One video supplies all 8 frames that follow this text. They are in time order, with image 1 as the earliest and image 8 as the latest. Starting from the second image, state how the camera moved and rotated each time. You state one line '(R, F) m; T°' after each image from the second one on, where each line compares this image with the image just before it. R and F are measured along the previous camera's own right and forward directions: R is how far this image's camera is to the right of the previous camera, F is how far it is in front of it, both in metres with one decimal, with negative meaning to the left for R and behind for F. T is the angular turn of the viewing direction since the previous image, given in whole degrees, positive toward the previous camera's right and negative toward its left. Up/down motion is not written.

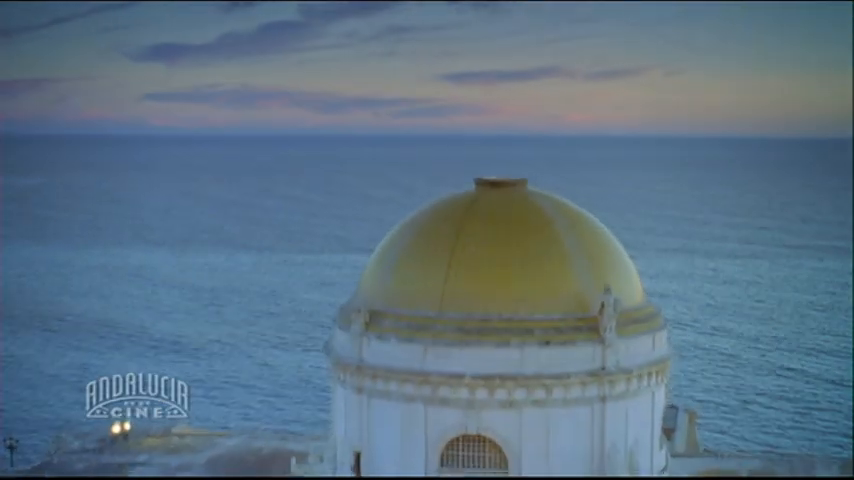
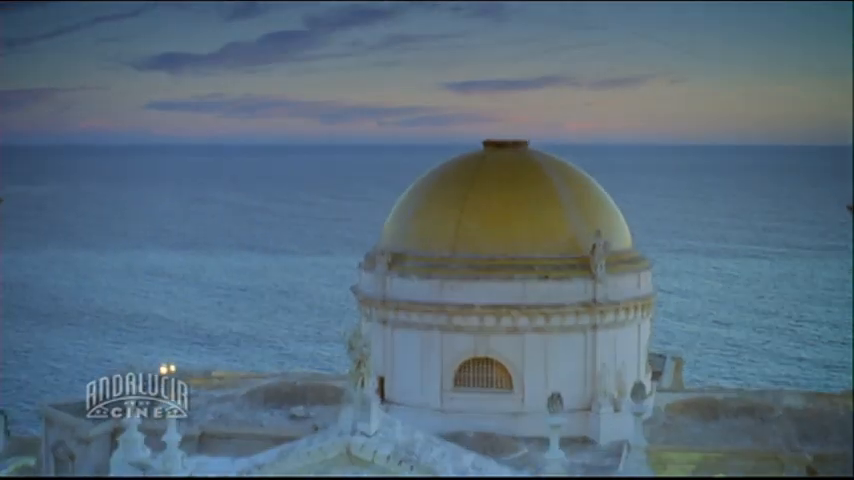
(+2.7, -4.5) m; -6°
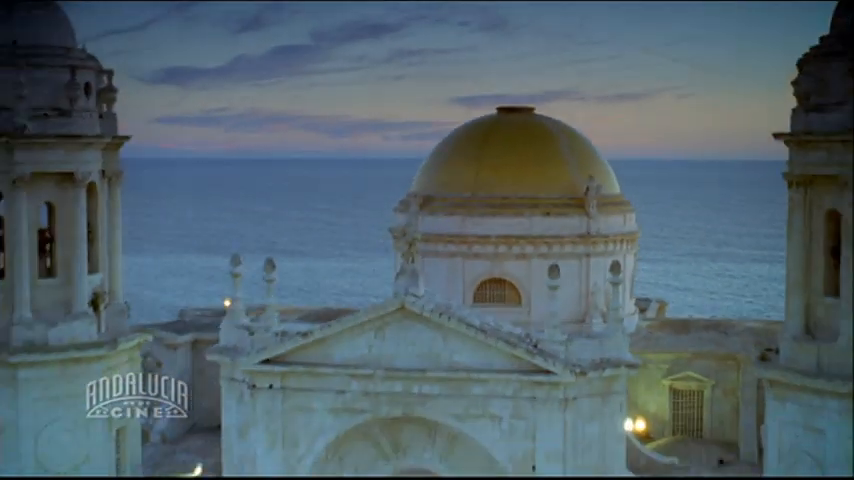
(-0.6, -6.4) m; 0°
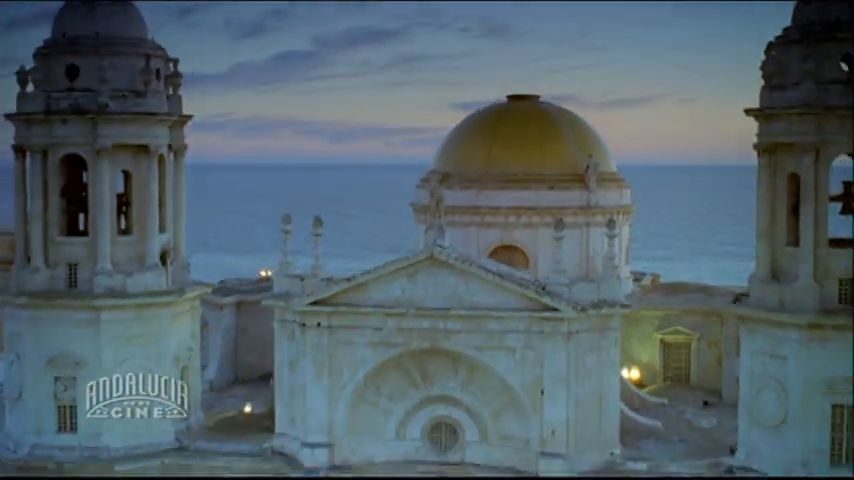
(-0.5, -4.4) m; 0°
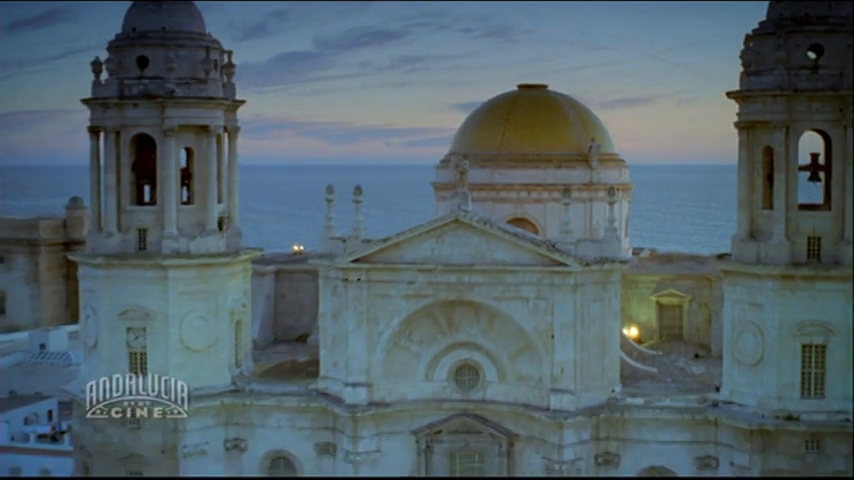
(-0.7, -4.5) m; 0°
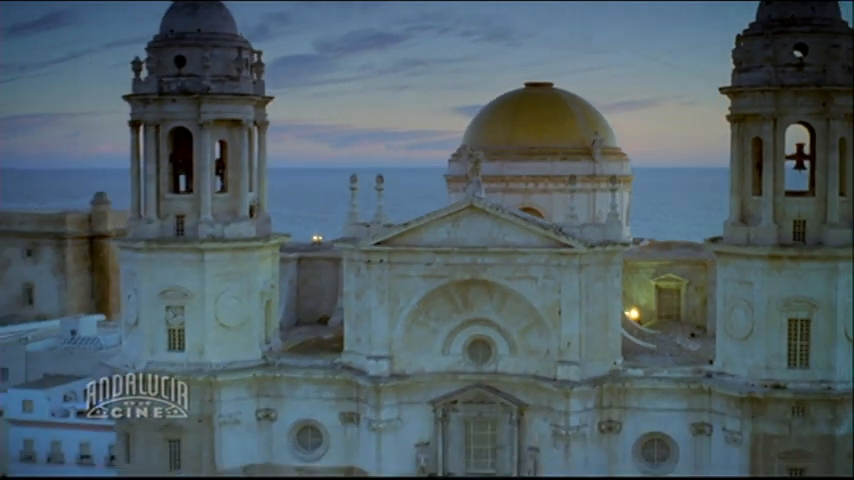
(-0.5, -2.9) m; 0°
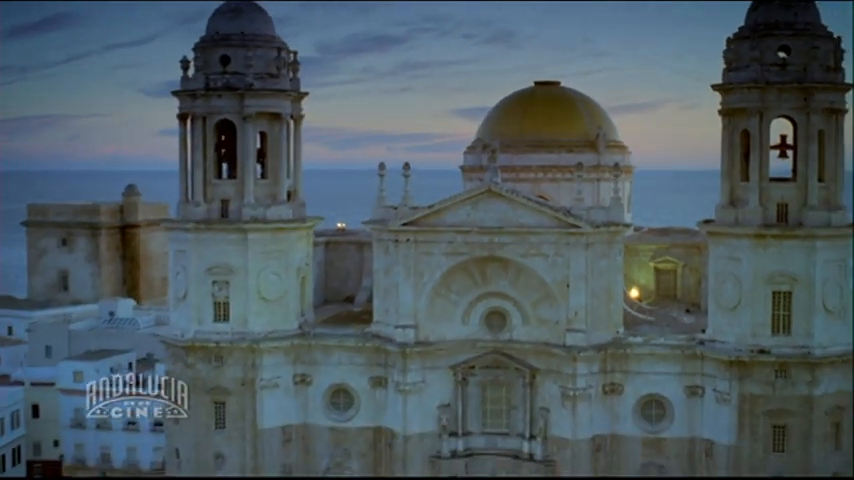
(-0.7, -4.1) m; 0°
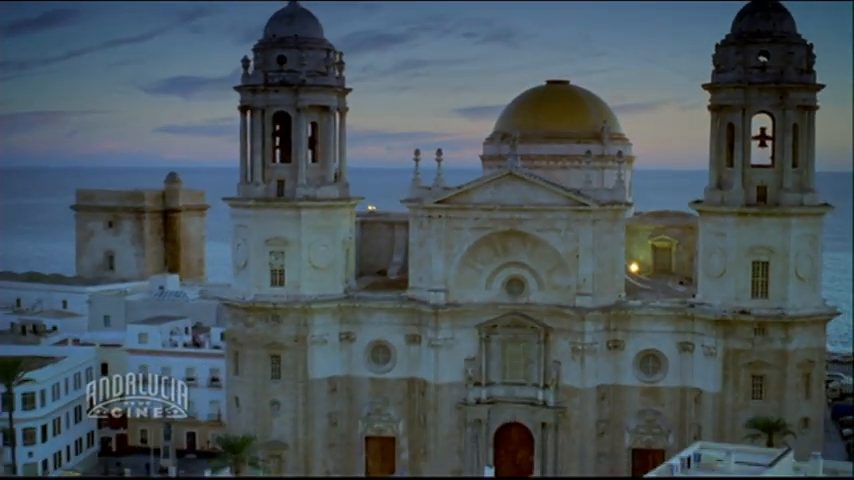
(-1.2, -6.6) m; 0°
